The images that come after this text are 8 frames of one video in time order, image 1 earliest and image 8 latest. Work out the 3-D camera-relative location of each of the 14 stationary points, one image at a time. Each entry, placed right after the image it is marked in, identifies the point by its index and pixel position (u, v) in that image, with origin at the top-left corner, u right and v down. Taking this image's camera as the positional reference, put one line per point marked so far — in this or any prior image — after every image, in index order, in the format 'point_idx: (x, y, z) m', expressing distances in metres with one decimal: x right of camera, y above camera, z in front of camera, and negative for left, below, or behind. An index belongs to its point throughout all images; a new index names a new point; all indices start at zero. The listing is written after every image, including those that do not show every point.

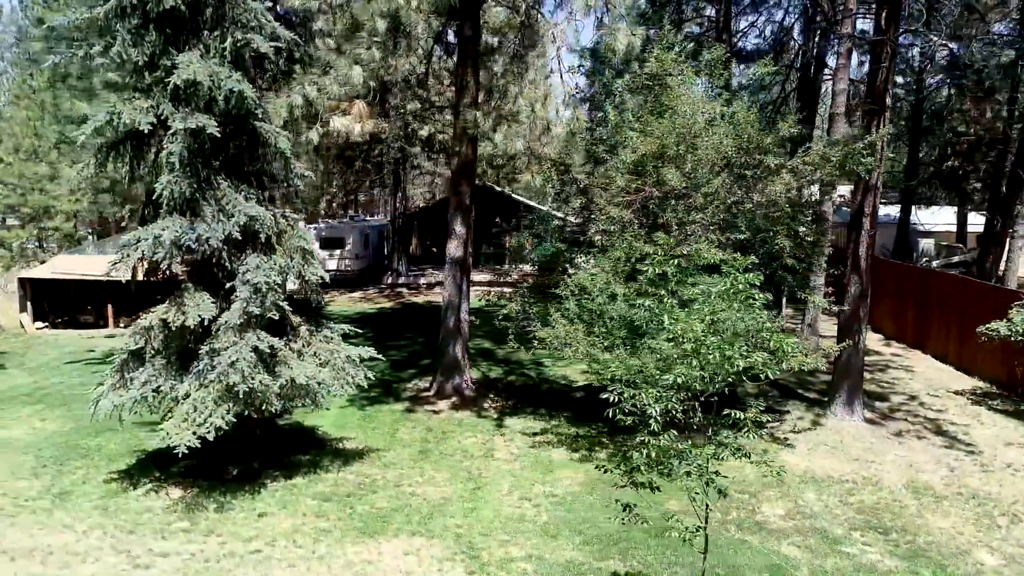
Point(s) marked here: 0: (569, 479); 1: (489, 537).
0: (+0.7, -2.4, +8.3) m
1: (-0.2, -2.6, +6.8) m
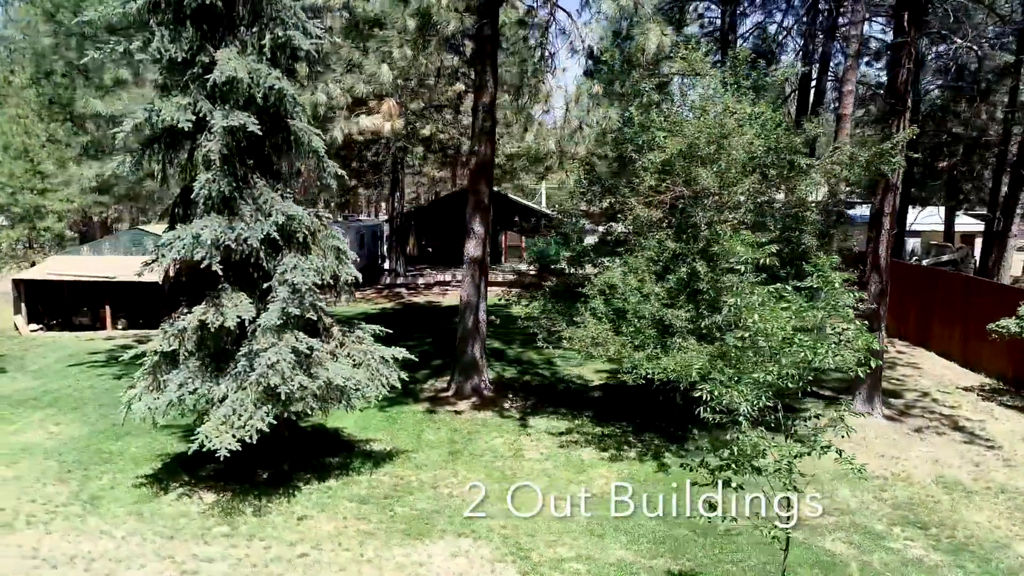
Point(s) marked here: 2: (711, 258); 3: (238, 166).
0: (+1.2, -2.4, +8.3) m
1: (+0.3, -2.6, +6.8) m
2: (+2.6, +0.4, +8.6) m
3: (-3.0, +1.3, +7.1) m
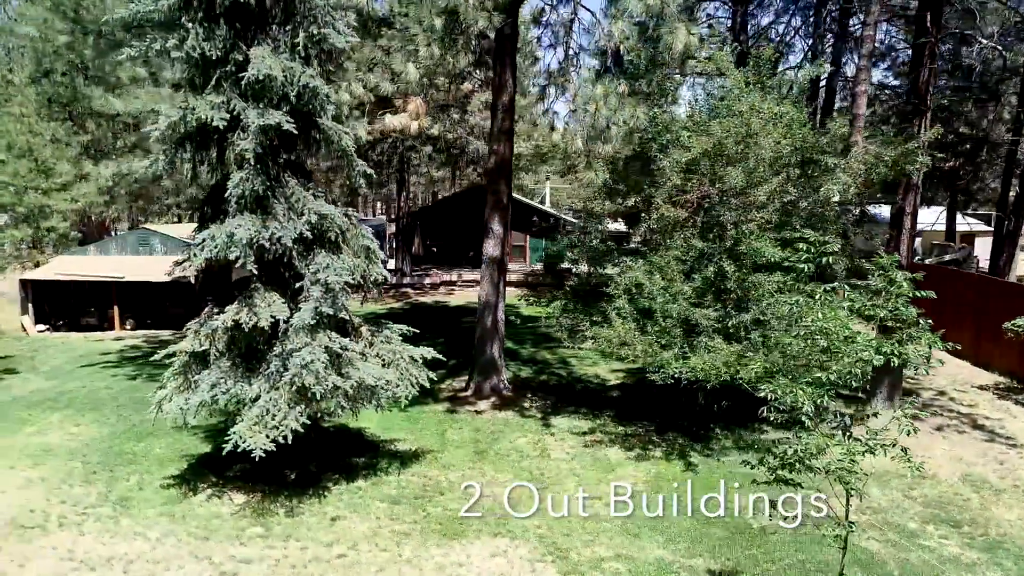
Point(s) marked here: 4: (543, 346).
0: (+1.5, -2.4, +8.3) m
1: (+0.6, -2.6, +6.8) m
2: (+3.0, +0.4, +8.6) m
3: (-2.6, +1.3, +7.1) m
4: (+0.7, -1.3, +15.2) m
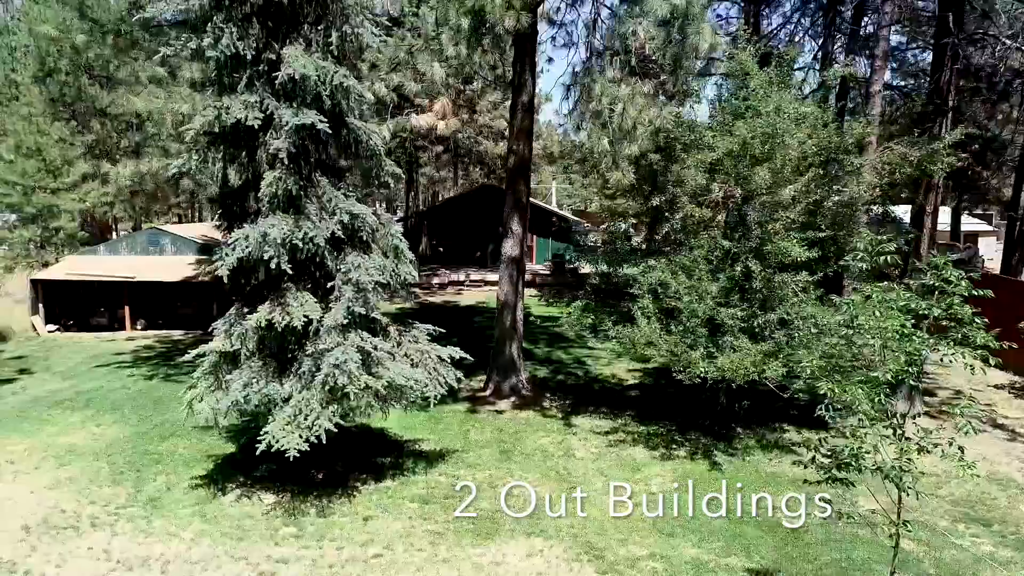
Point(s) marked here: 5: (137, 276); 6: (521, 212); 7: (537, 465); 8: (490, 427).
0: (+1.9, -2.4, +8.4) m
1: (+1.0, -2.6, +6.8) m
2: (+3.3, +0.4, +8.7) m
3: (-2.3, +1.3, +7.1) m
4: (+1.0, -1.3, +15.2) m
5: (-9.9, +0.3, +17.2) m
6: (+0.1, +1.3, +11.4) m
7: (+0.3, -2.3, +8.7) m
8: (-0.4, -2.1, +10.0) m
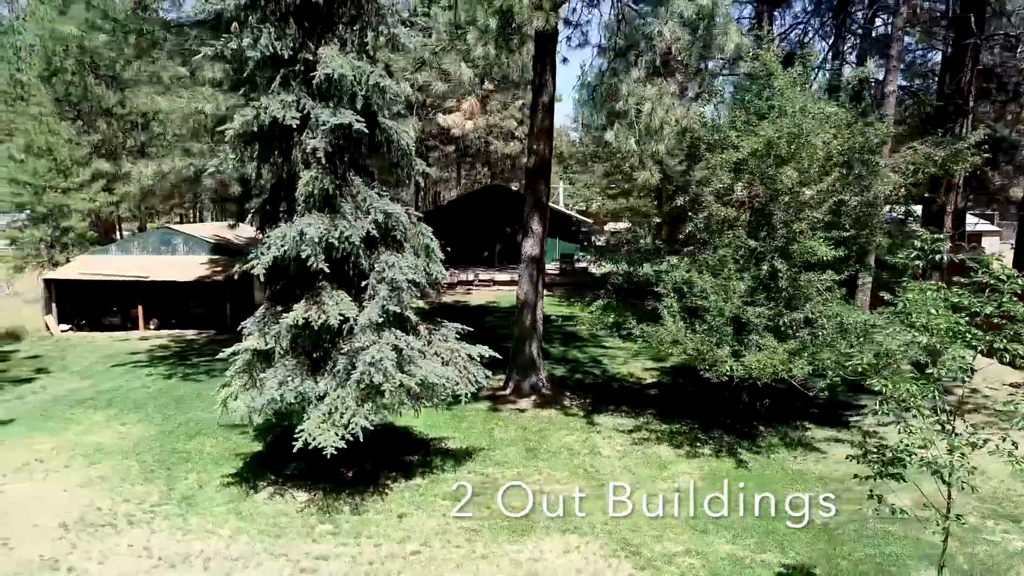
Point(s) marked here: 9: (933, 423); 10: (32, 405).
0: (+2.2, -2.4, +8.4) m
1: (+1.3, -2.6, +6.9) m
2: (+3.7, +0.4, +8.7) m
3: (-1.9, +1.3, +7.1) m
4: (+1.3, -1.3, +15.2) m
5: (-9.5, +0.3, +17.3) m
6: (+0.5, +1.3, +11.5) m
7: (+0.7, -2.3, +8.7) m
8: (0.0, -2.1, +10.1) m
9: (+2.9, -0.9, +4.5) m
10: (-8.0, -1.9, +10.9) m
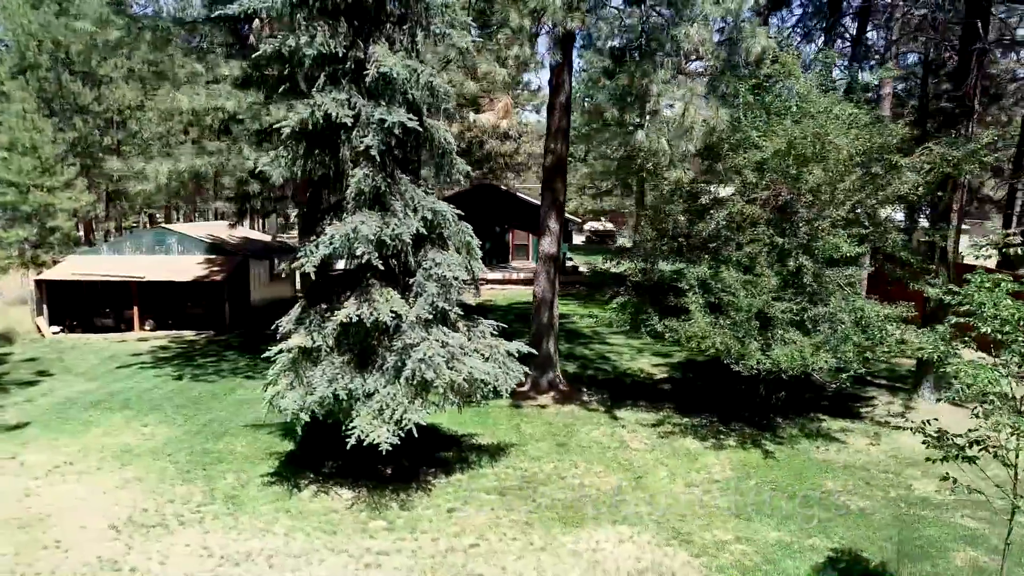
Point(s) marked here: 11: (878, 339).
0: (+2.7, -2.3, +8.6) m
1: (+1.9, -2.5, +7.0) m
2: (+4.1, +0.5, +9.0) m
3: (-1.4, +1.4, +7.2) m
4: (+1.5, -1.3, +15.4) m
5: (-9.5, +0.3, +16.9) m
6: (+0.8, +1.4, +11.6) m
7: (+1.2, -2.3, +8.9) m
8: (+0.4, -2.1, +10.2) m
9: (+3.5, -0.9, +4.7) m
10: (-7.6, -1.9, +10.7) m
11: (+5.0, -0.7, +8.9) m
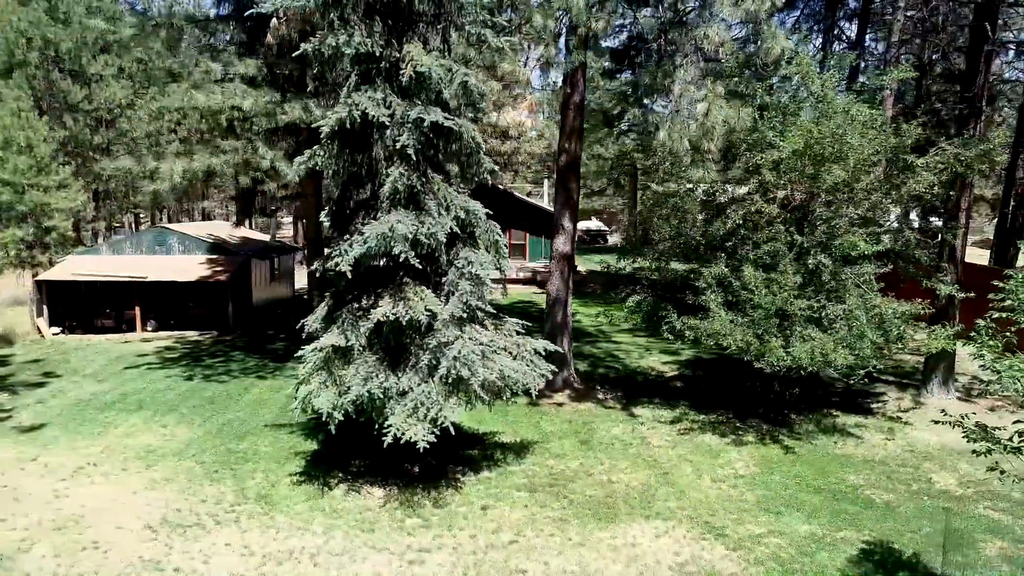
0: (+3.1, -2.3, +8.7) m
1: (+2.3, -2.5, +7.1) m
2: (+4.4, +0.5, +9.2) m
3: (-1.0, +1.4, +7.2) m
4: (+1.7, -1.3, +15.5) m
5: (-9.3, +0.3, +16.8) m
6: (+1.1, +1.4, +11.7) m
7: (+1.5, -2.3, +9.0) m
8: (+0.7, -2.1, +10.3) m
9: (+4.0, -0.8, +4.9) m
10: (-7.3, -1.9, +10.6) m
11: (+5.3, -0.7, +9.1) m
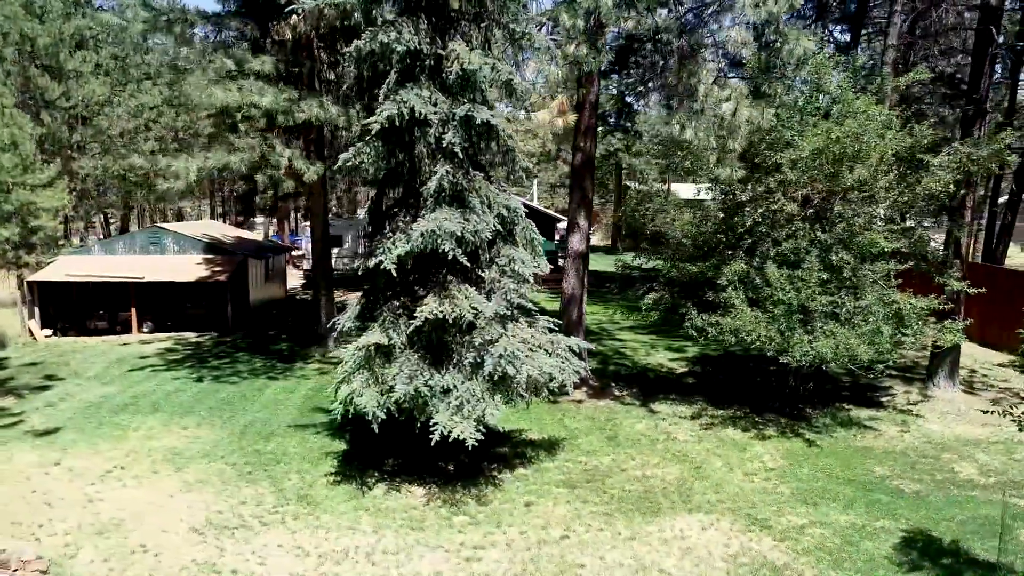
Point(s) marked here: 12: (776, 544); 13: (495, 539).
0: (+3.5, -2.3, +8.9) m
1: (+2.8, -2.5, +7.3) m
2: (+4.8, +0.6, +9.4) m
3: (-0.5, +1.4, +7.2) m
4: (+1.8, -1.2, +15.6) m
5: (-9.2, +0.3, +16.5) m
6: (+1.4, +1.4, +11.8) m
7: (+1.9, -2.2, +9.1) m
8: (+1.1, -2.0, +10.3) m
9: (+4.5, -0.8, +5.1) m
10: (-6.9, -2.0, +10.3) m
11: (+5.7, -0.6, +9.3) m
12: (+2.6, -2.6, +6.5) m
13: (-0.2, -2.5, +6.5) m
